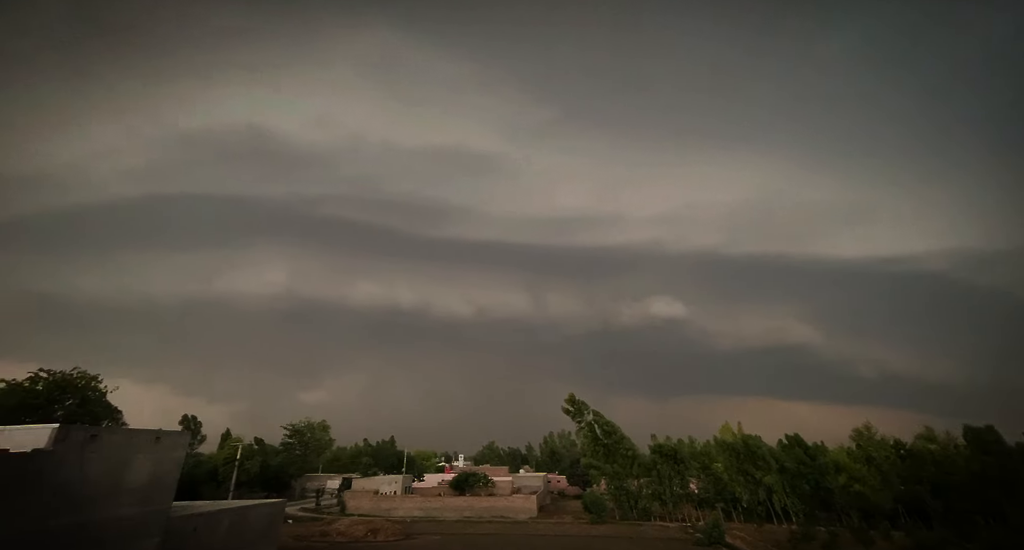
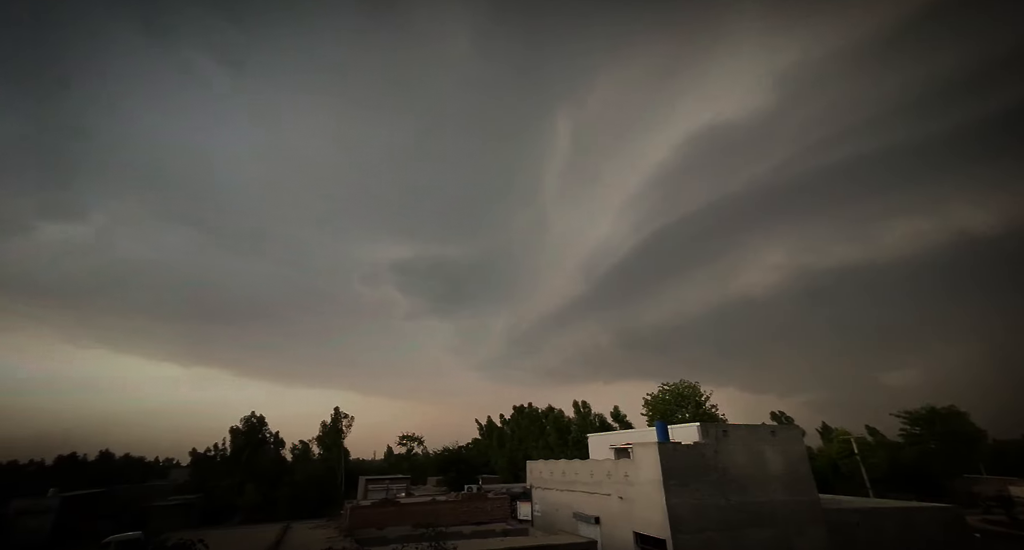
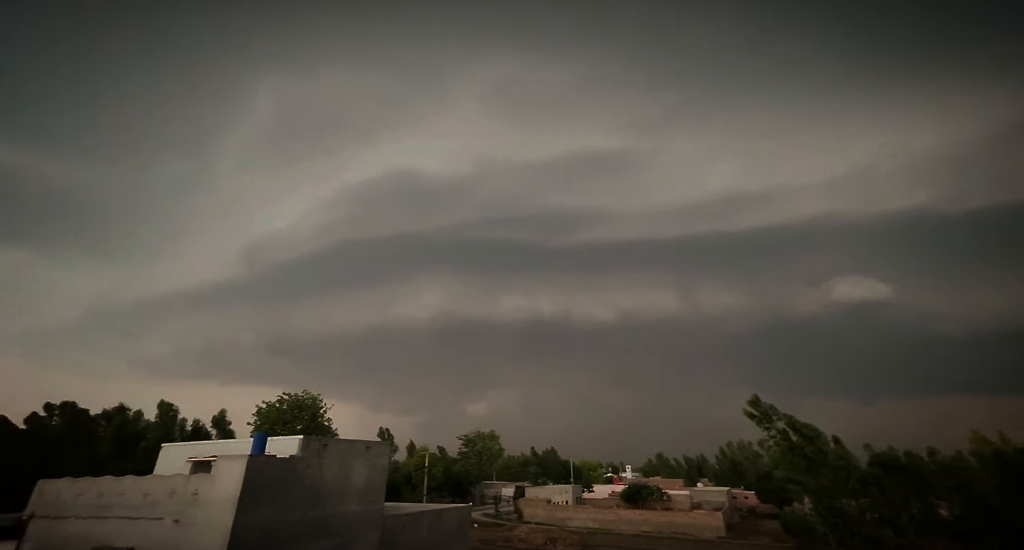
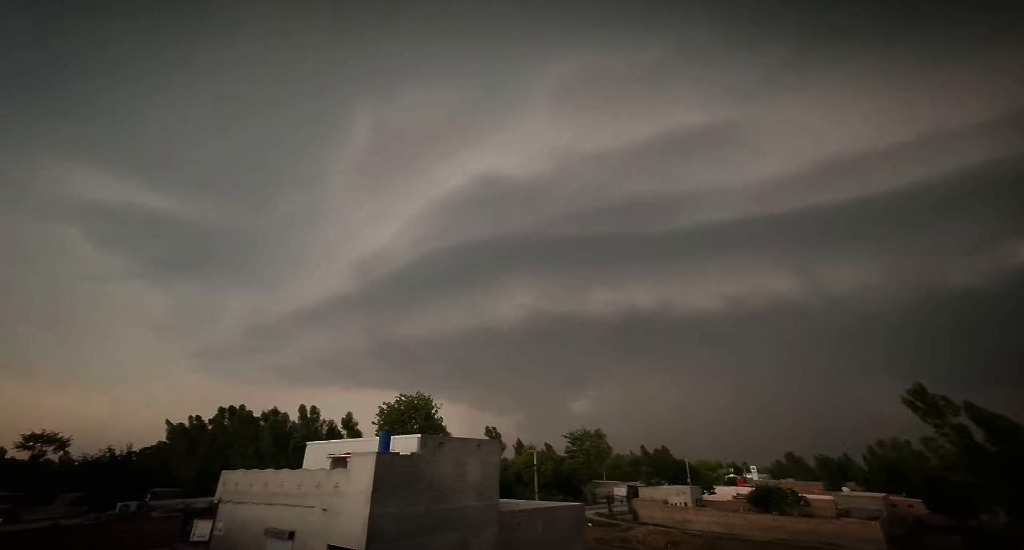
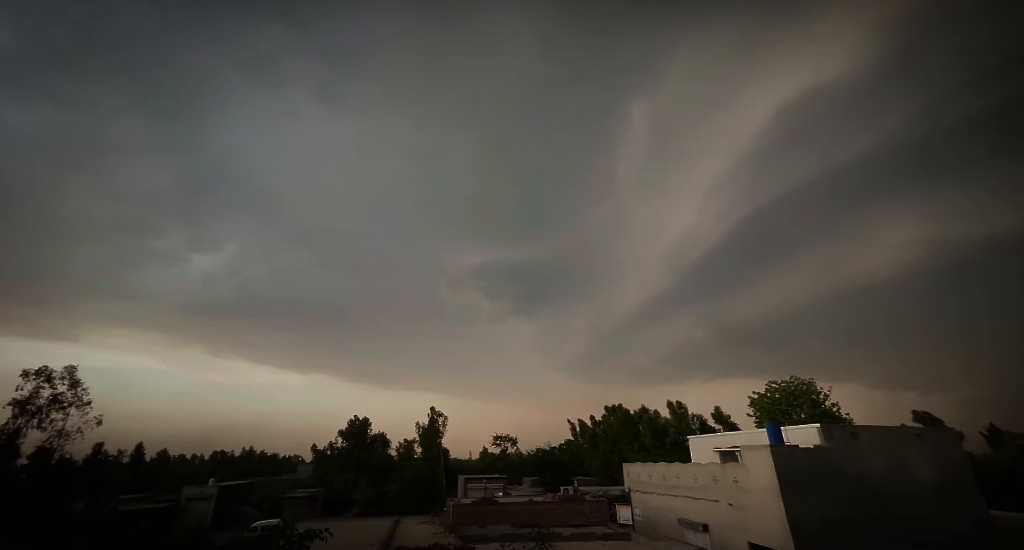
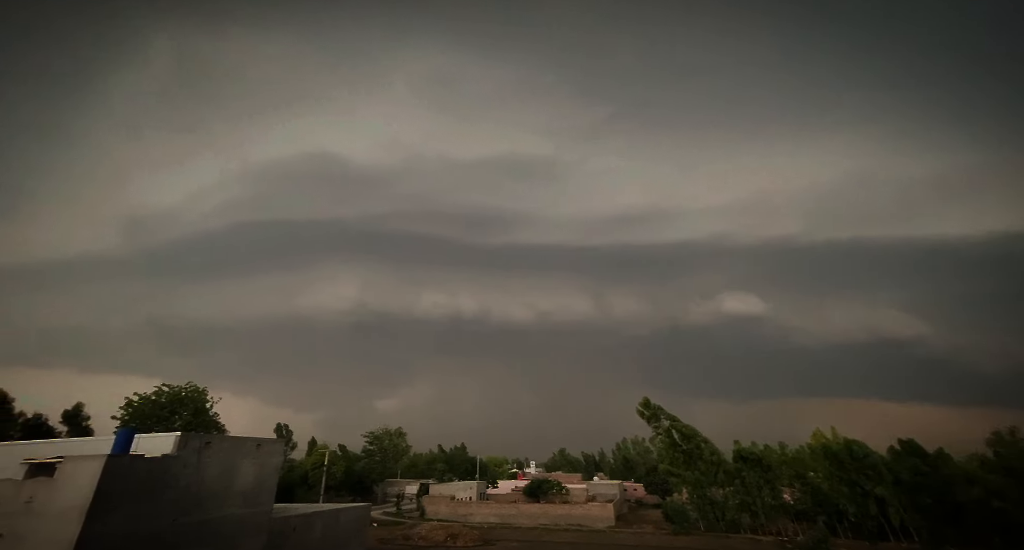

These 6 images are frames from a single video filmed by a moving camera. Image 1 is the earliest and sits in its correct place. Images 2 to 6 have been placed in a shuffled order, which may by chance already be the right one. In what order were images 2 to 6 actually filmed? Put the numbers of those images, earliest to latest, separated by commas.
6, 3, 4, 2, 5
